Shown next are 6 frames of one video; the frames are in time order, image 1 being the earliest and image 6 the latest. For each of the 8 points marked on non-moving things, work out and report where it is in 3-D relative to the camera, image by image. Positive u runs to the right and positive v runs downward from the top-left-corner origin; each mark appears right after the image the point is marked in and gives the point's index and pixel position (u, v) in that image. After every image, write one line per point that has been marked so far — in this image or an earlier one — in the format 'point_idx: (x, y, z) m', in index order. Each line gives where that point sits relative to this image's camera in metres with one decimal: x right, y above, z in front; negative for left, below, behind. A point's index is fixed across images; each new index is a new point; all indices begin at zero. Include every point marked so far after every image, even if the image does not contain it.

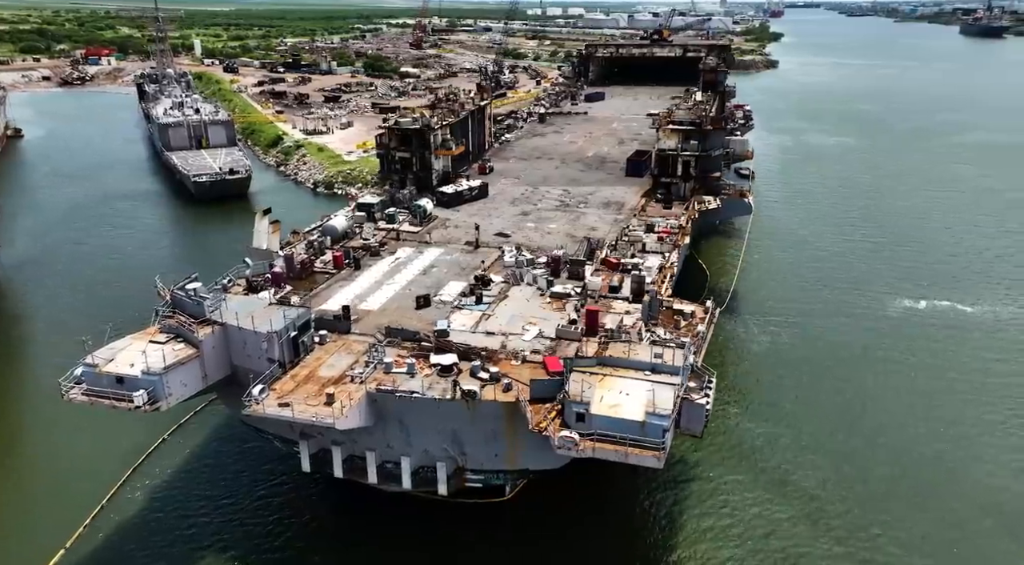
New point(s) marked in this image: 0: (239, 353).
0: (-7.3, -1.9, +19.0) m
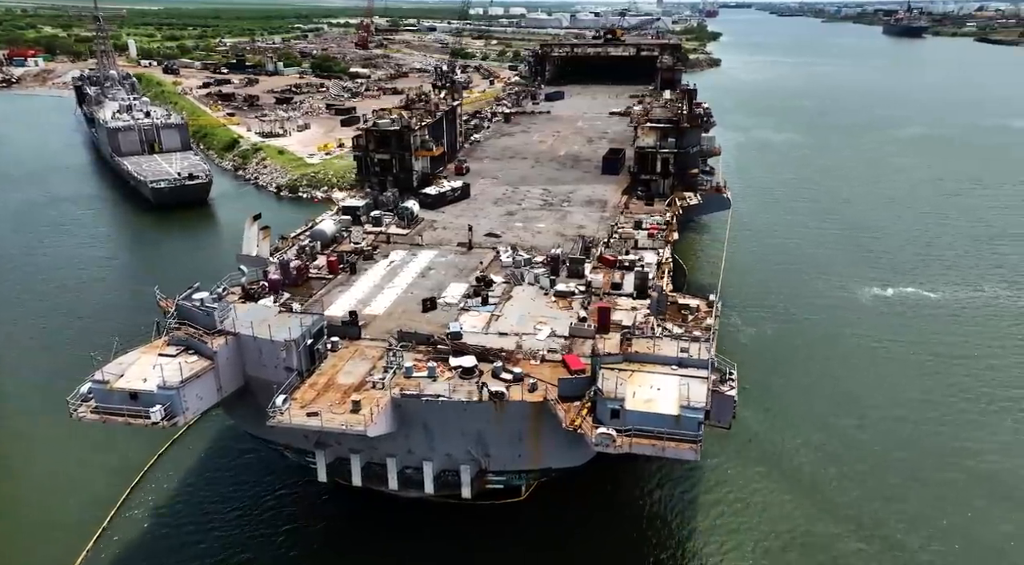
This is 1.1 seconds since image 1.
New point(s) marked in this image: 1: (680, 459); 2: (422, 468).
0: (-6.8, -2.1, +18.5) m
1: (+3.6, -3.8, +15.1) m
2: (-2.4, -4.9, +18.7) m
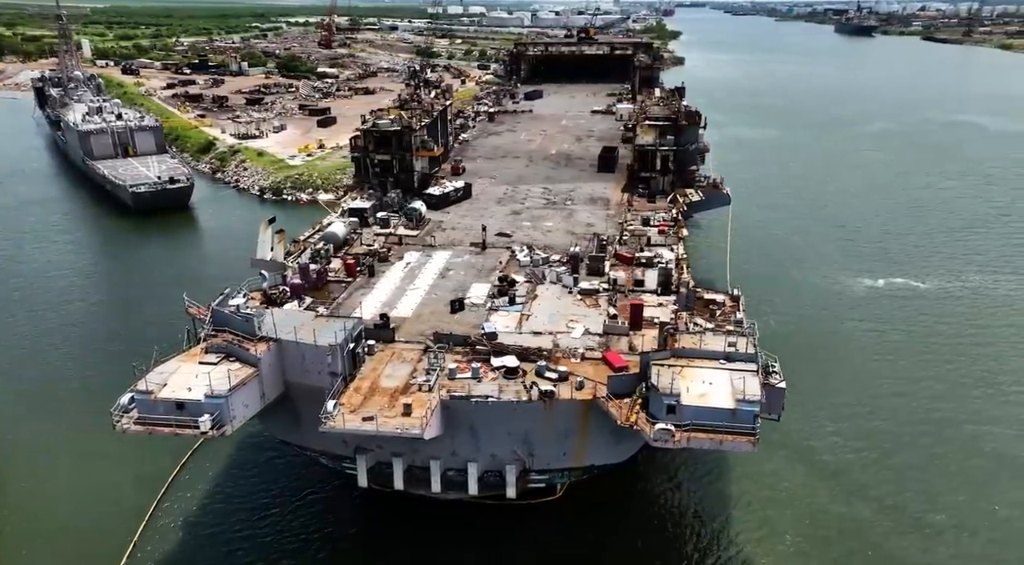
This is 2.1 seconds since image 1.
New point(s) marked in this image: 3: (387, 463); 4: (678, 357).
0: (-5.6, -2.3, +18.2) m
1: (+4.9, -3.7, +15.4) m
2: (-1.2, -5.0, +18.7) m
3: (-3.4, -4.9, +19.3) m
4: (+4.1, -1.9, +17.5) m
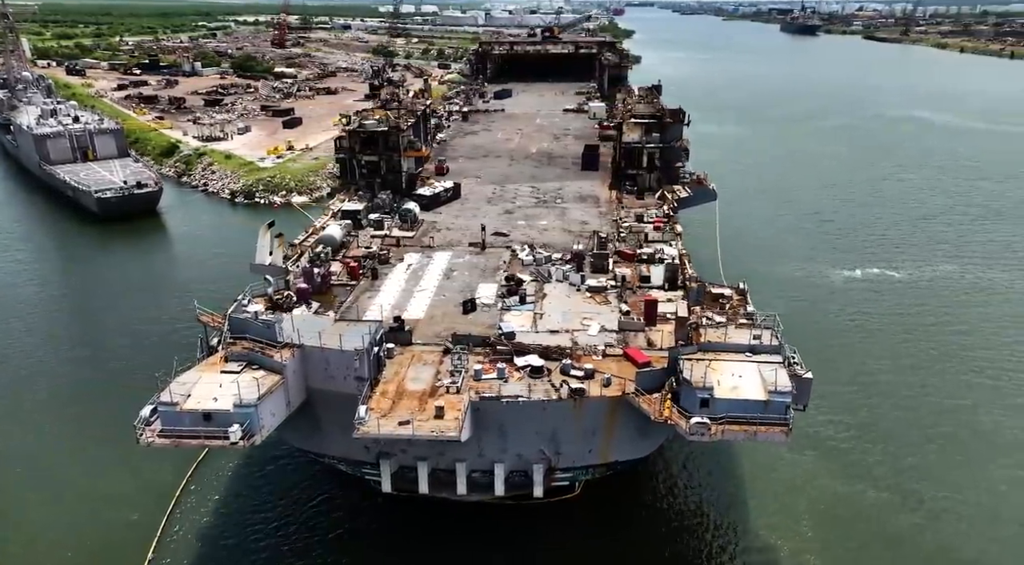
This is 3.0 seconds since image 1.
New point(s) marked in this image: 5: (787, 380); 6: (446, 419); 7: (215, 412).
0: (-4.9, -2.4, +17.9) m
1: (+5.8, -3.6, +15.7) m
2: (-0.5, -5.0, +18.6) m
3: (-2.7, -5.0, +19.0) m
4: (+4.8, -1.7, +17.8) m
5: (+6.4, -2.3, +16.3) m
6: (-1.6, -3.2, +16.5) m
7: (-6.6, -2.9, +15.6) m
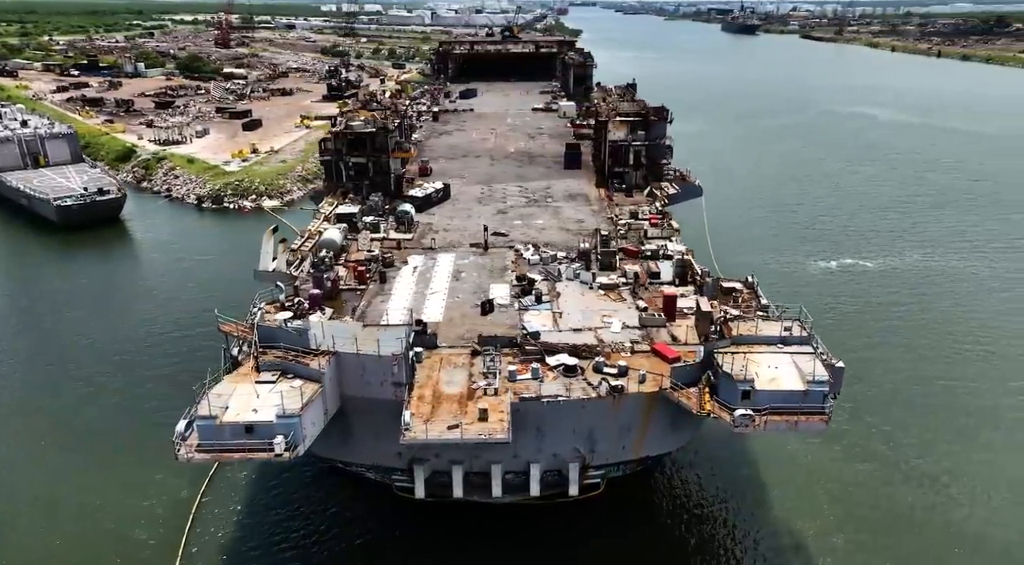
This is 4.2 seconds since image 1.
0: (-4.0, -2.5, +17.5) m
1: (+6.9, -3.4, +16.1) m
2: (+0.4, -5.0, +18.6) m
3: (-1.8, -5.0, +18.8) m
4: (+5.7, -1.6, +18.1) m
5: (+7.4, -2.1, +16.7) m
6: (-0.5, -3.2, +16.3) m
7: (-5.4, -3.0, +15.1) m
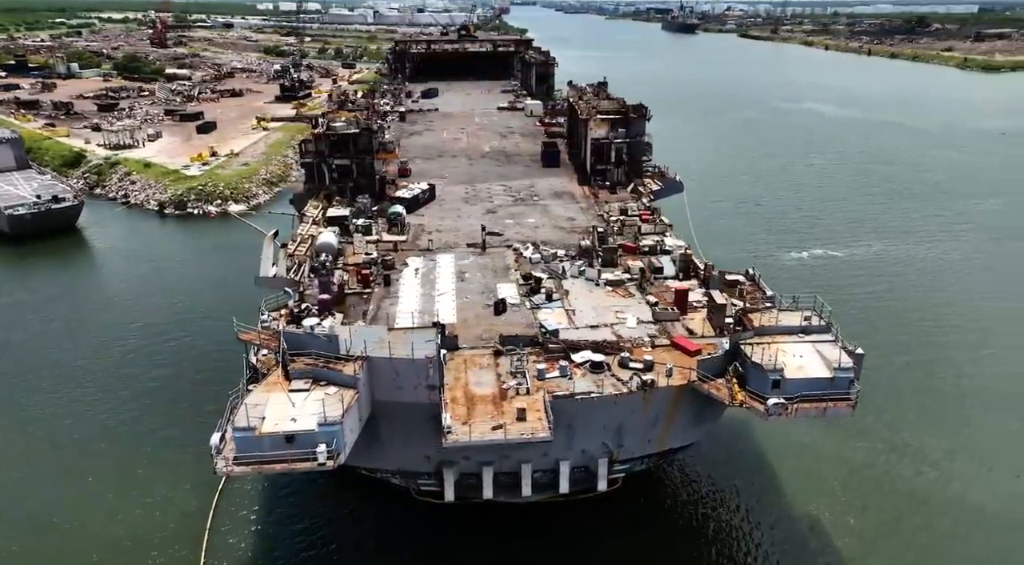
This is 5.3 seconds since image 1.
0: (-3.2, -2.6, +17.2) m
1: (+7.8, -3.2, +16.7) m
2: (+1.2, -4.9, +18.6) m
3: (-1.0, -5.1, +18.7) m
4: (+6.5, -1.4, +18.5) m
5: (+8.2, -1.8, +17.3) m
6: (+0.4, -3.2, +16.3) m
7: (-4.4, -3.2, +14.7) m
